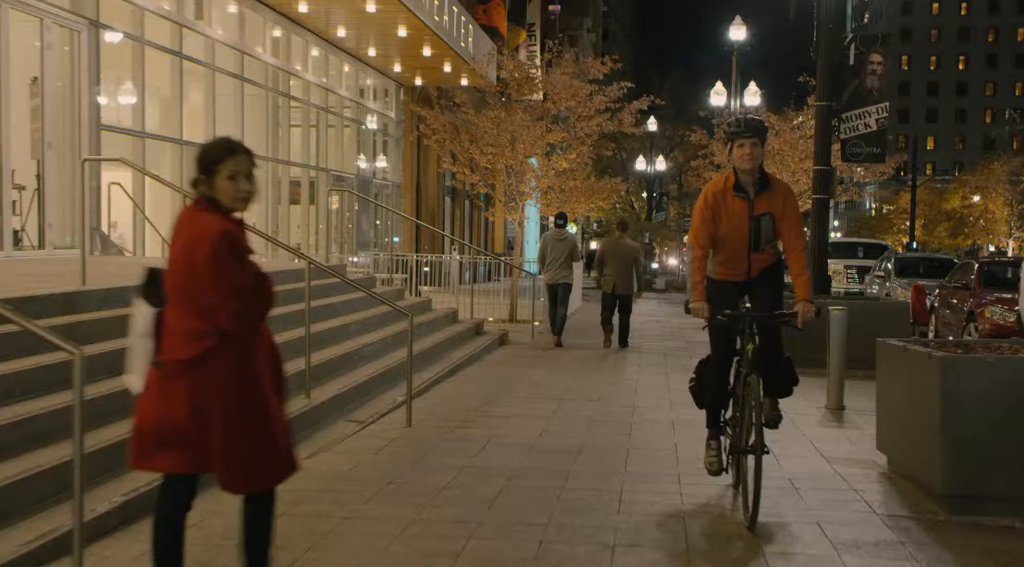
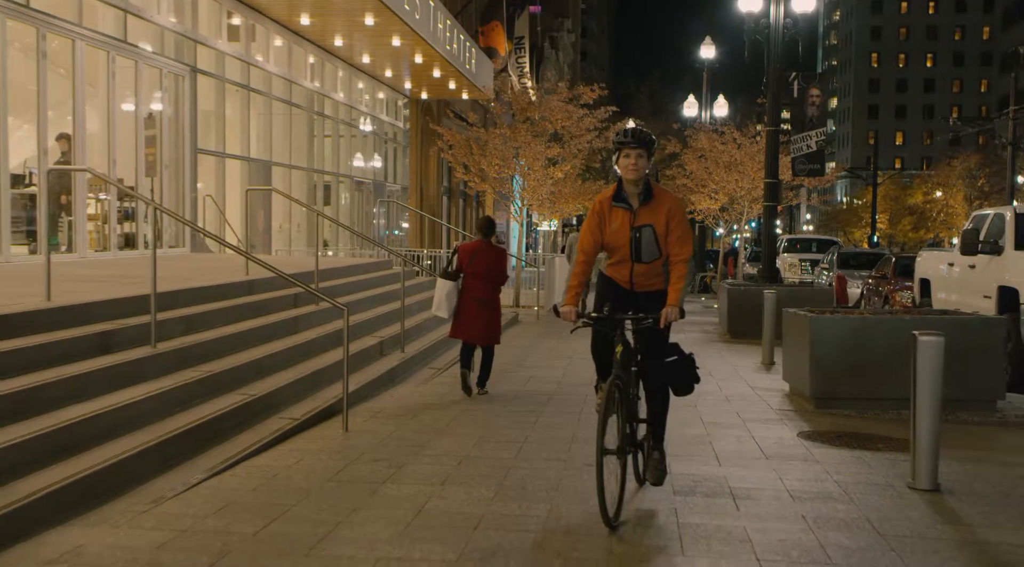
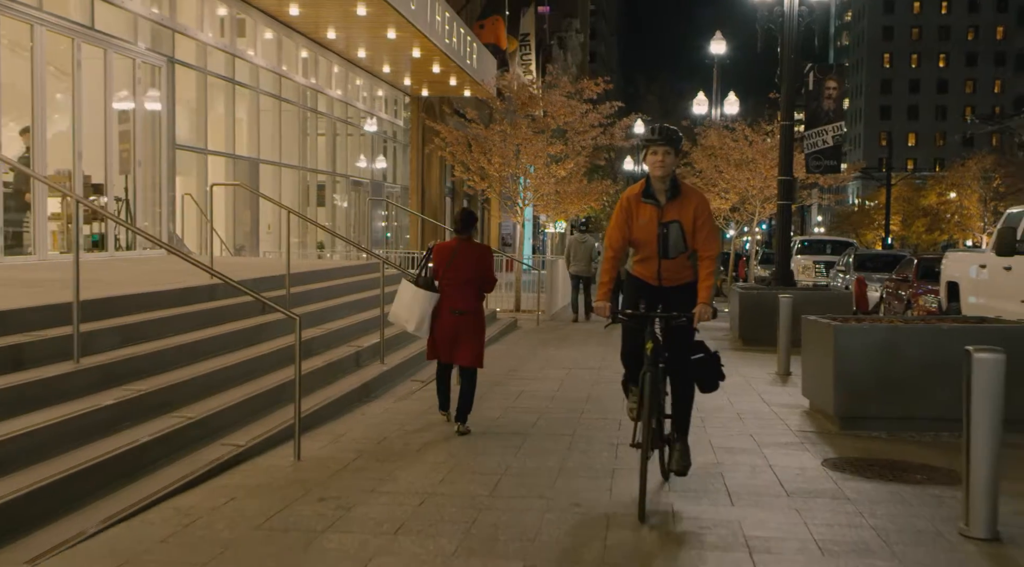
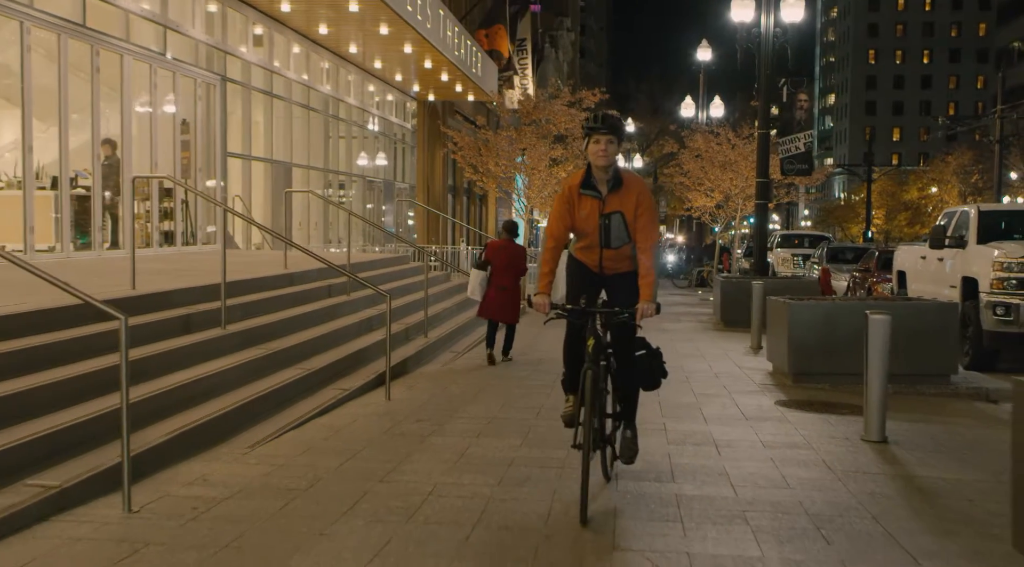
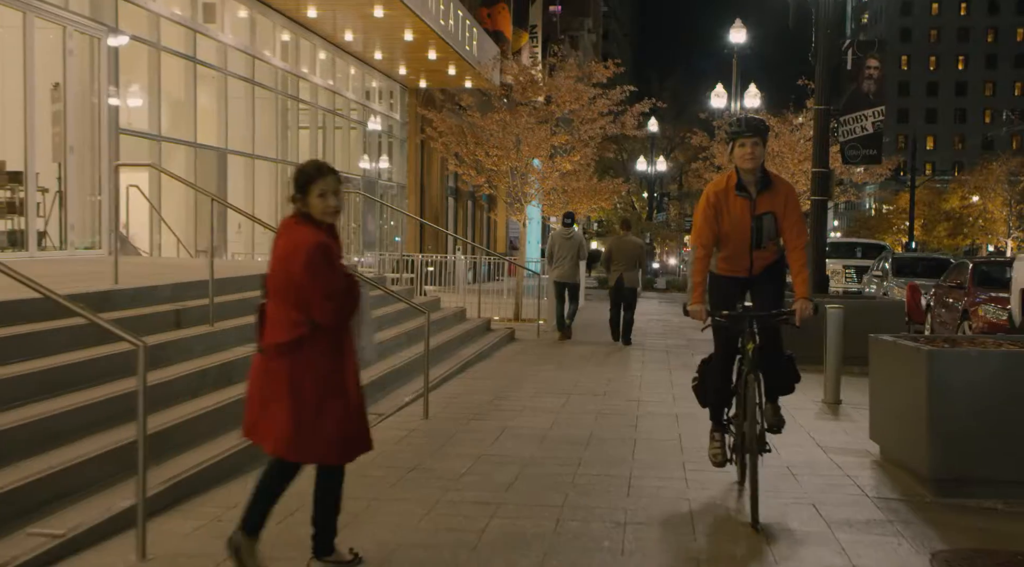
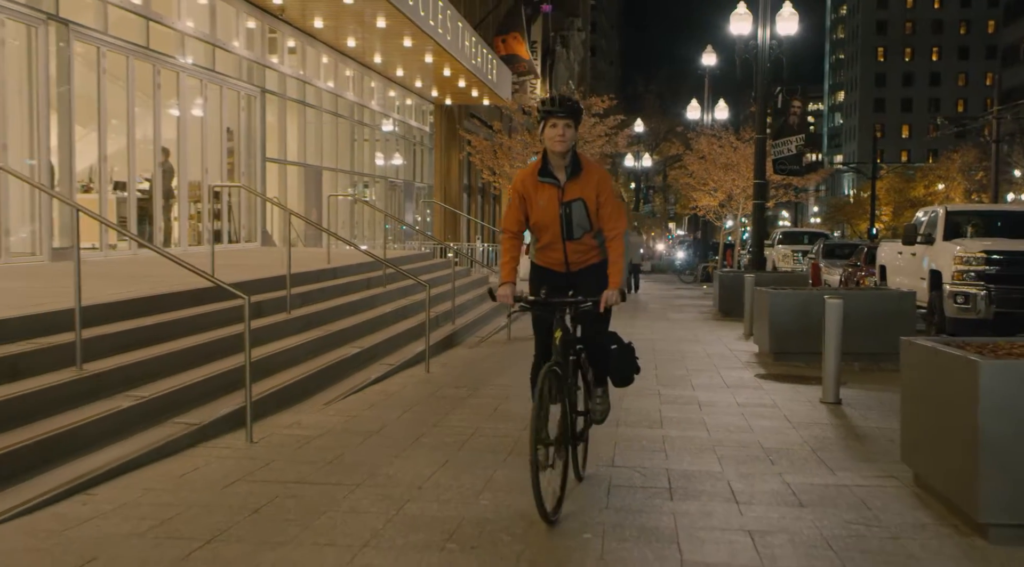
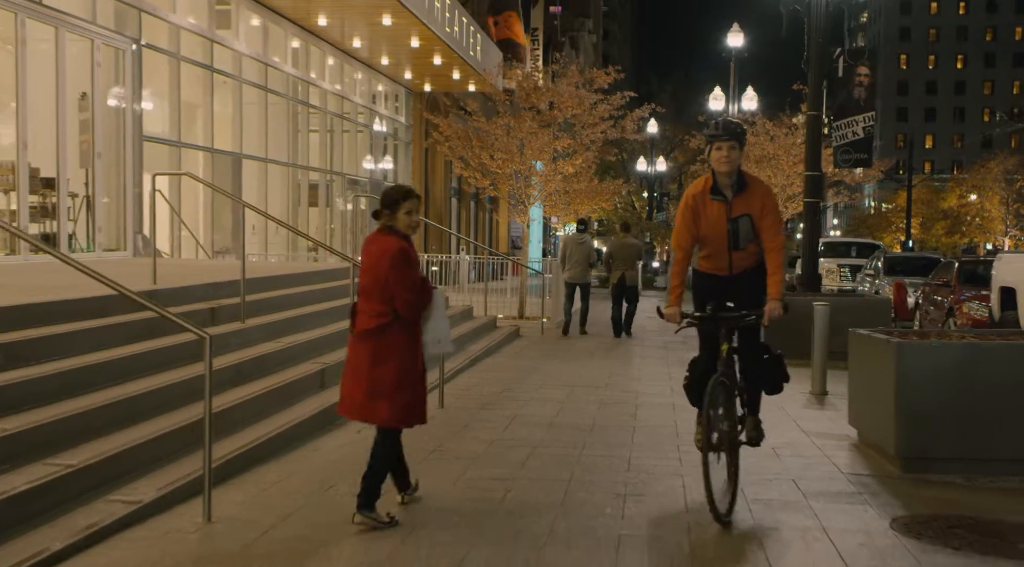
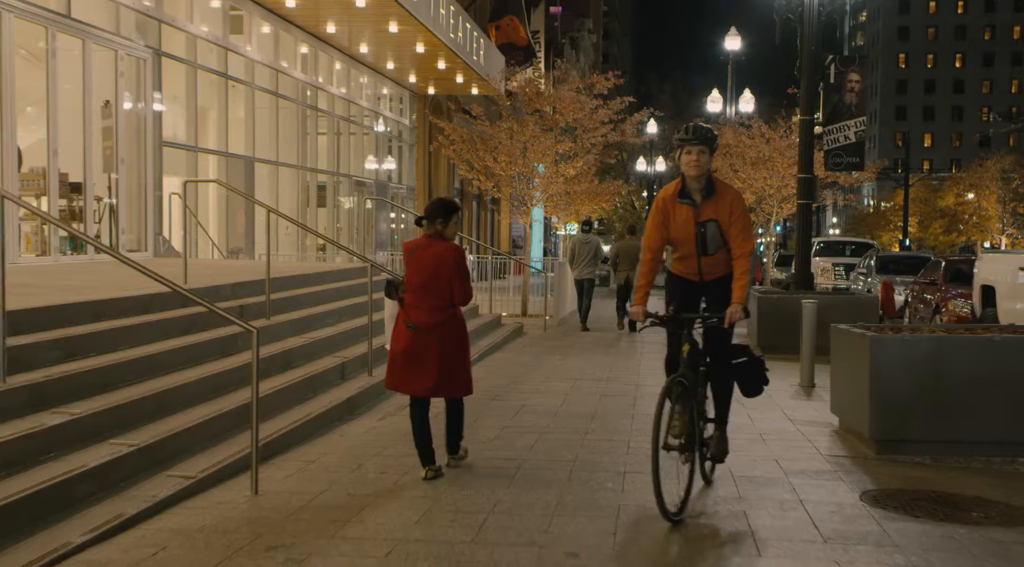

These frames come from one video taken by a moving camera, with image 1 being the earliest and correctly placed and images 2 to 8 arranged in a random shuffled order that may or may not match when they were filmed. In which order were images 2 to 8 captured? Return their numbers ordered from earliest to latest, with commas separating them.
5, 7, 8, 3, 2, 4, 6
